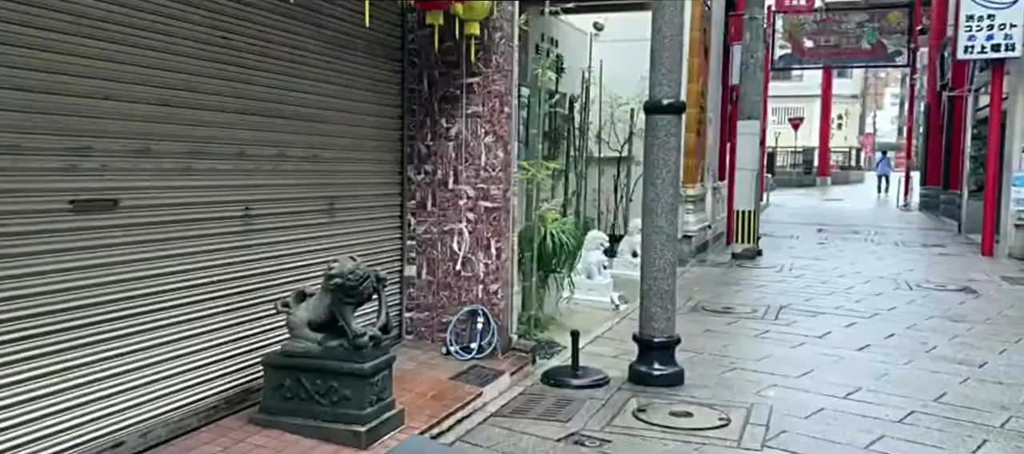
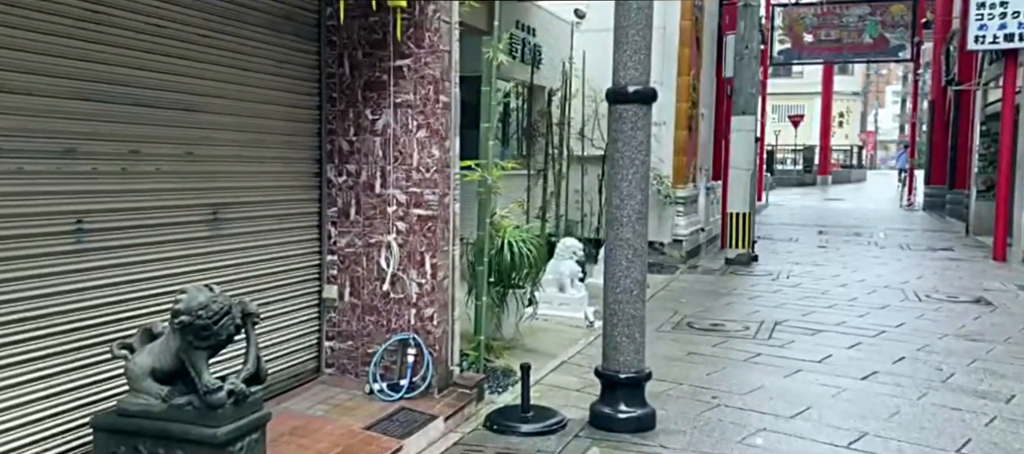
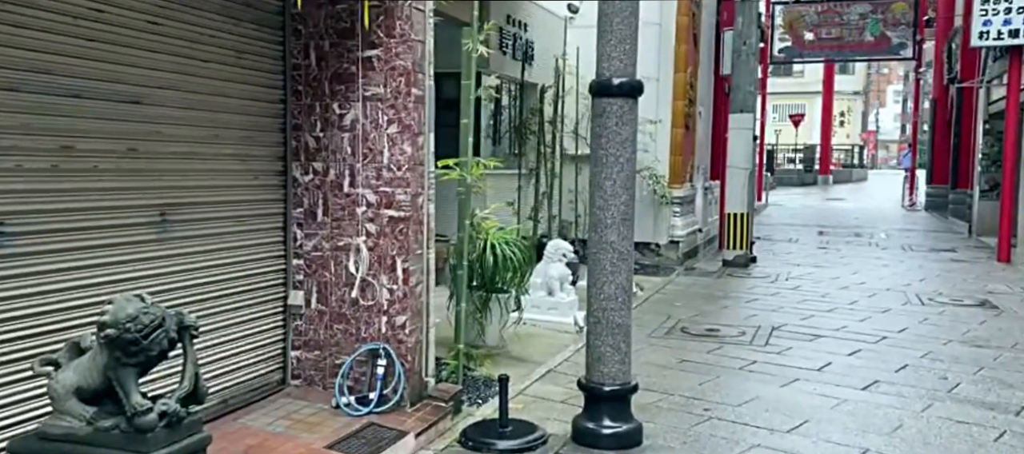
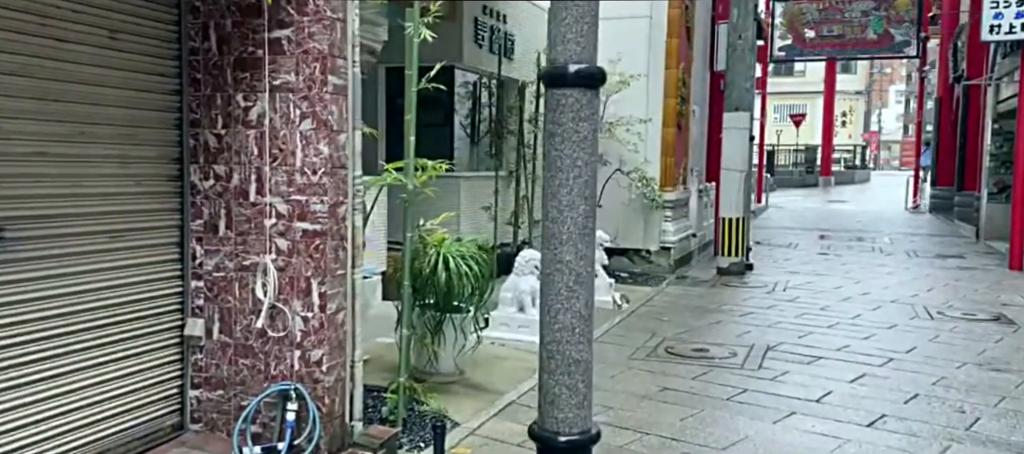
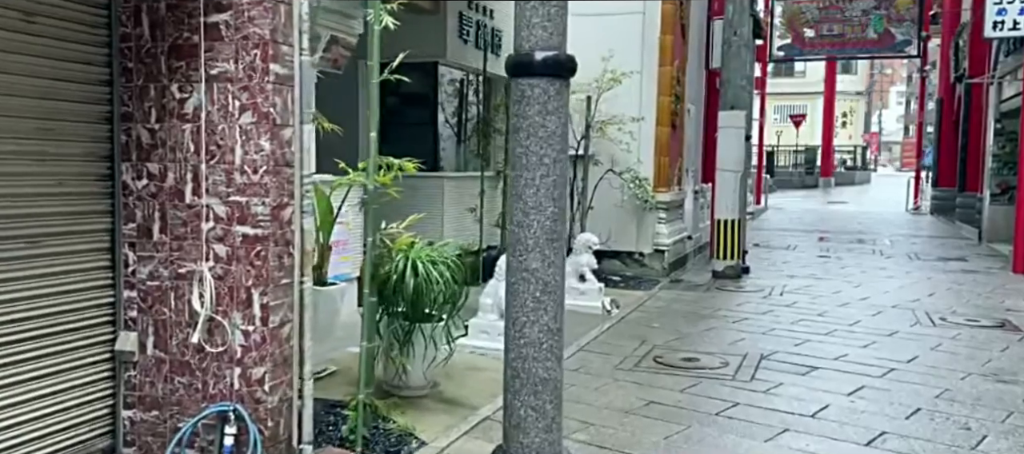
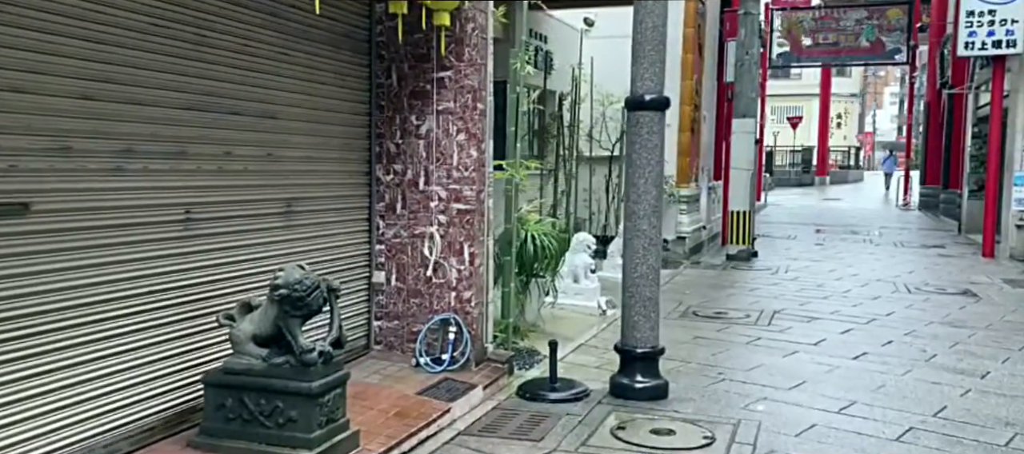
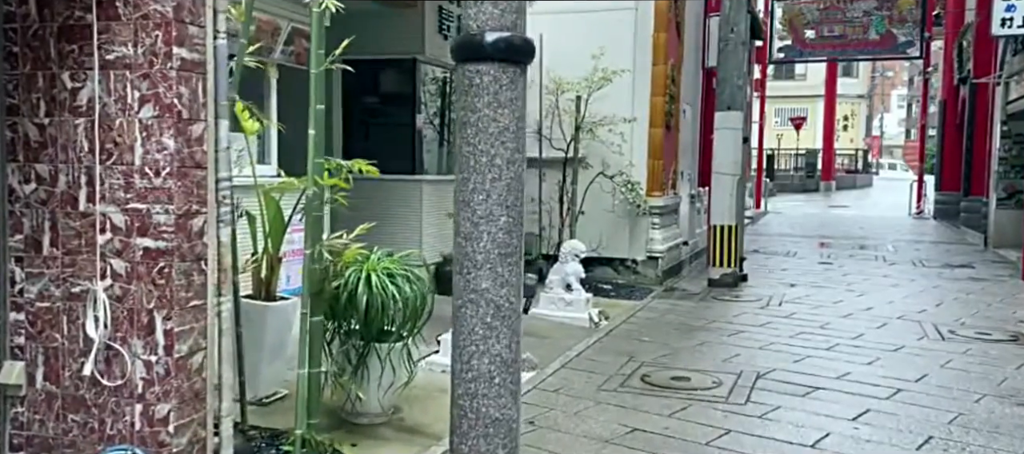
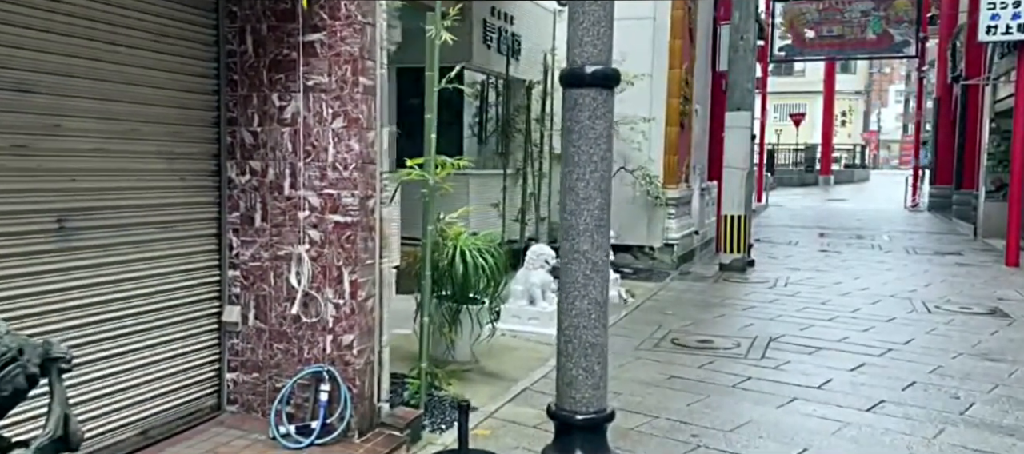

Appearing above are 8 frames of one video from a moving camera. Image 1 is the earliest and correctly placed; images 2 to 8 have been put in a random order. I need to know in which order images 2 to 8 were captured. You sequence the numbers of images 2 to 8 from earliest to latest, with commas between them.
6, 2, 3, 8, 4, 5, 7
